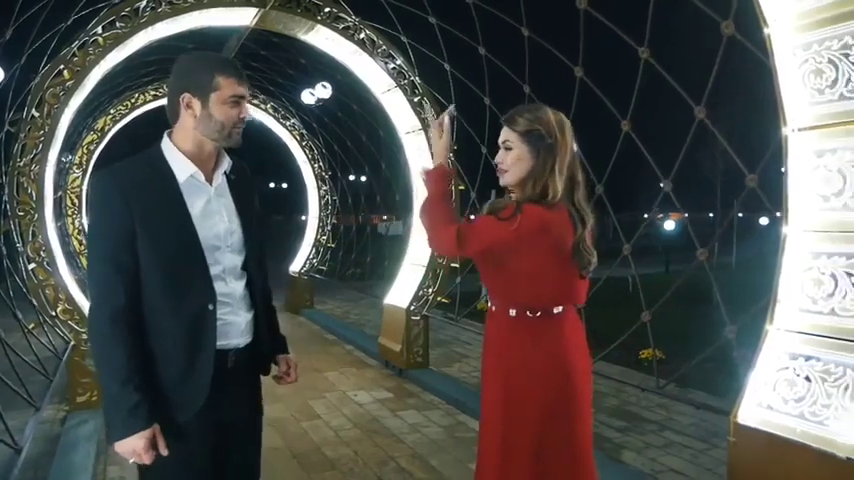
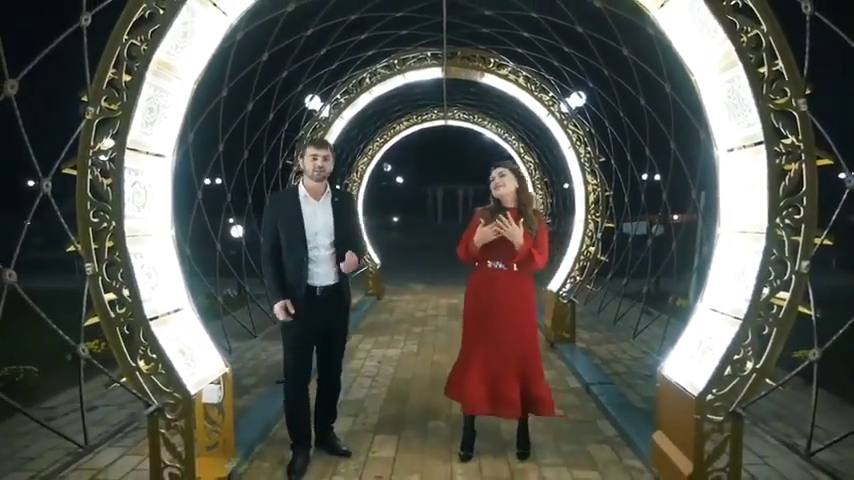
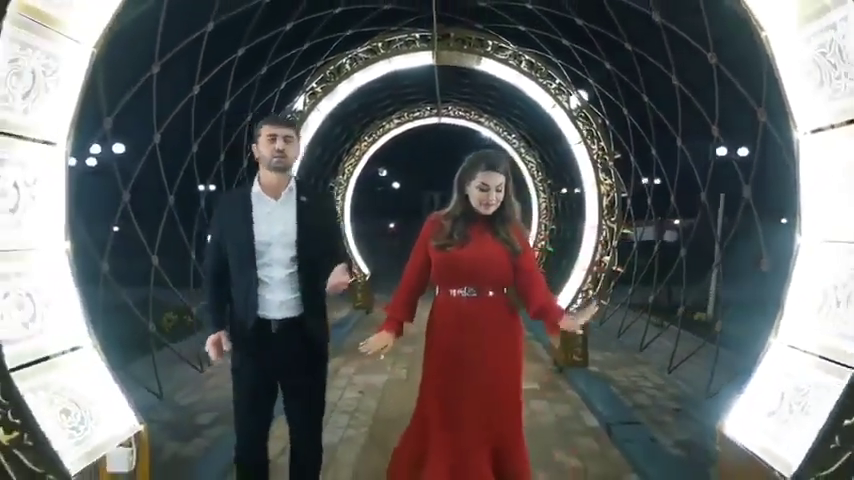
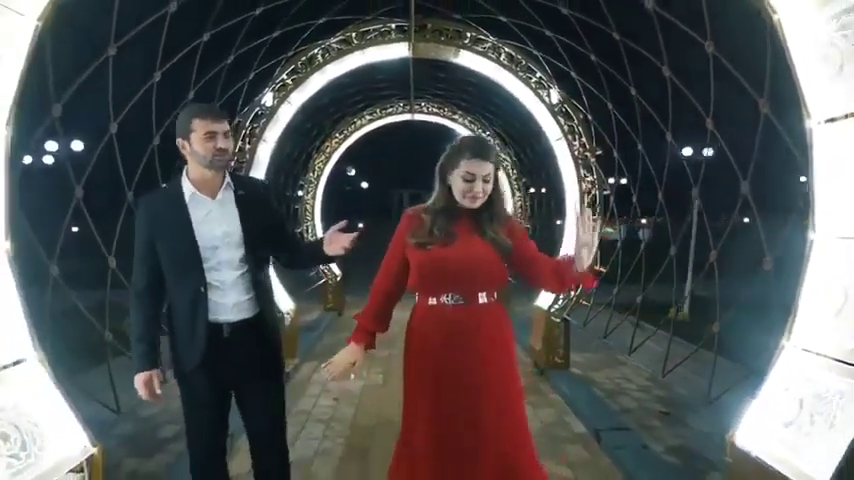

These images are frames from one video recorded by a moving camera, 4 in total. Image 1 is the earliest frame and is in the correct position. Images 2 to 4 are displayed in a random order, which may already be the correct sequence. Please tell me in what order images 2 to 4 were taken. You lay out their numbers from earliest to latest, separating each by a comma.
4, 3, 2
